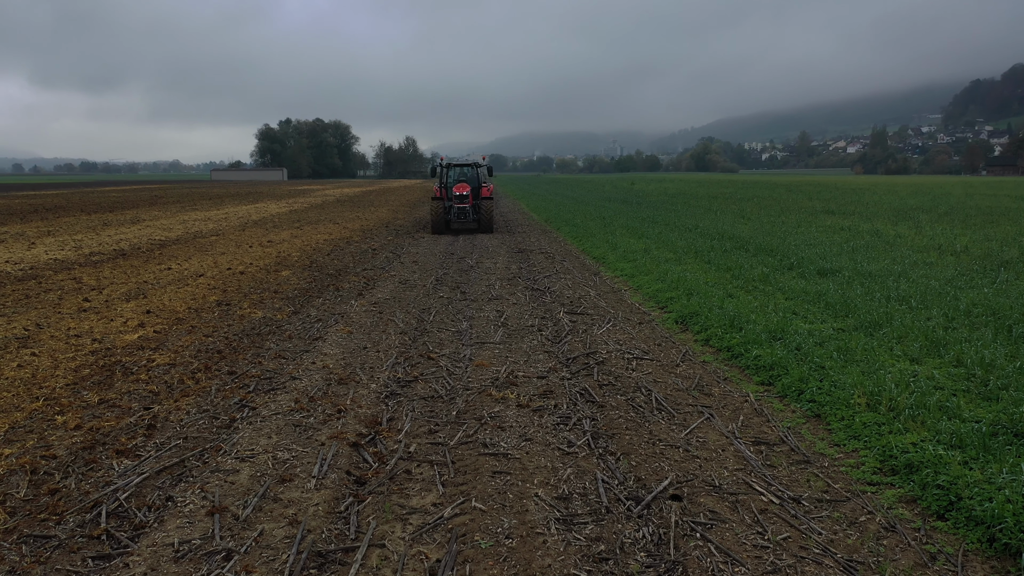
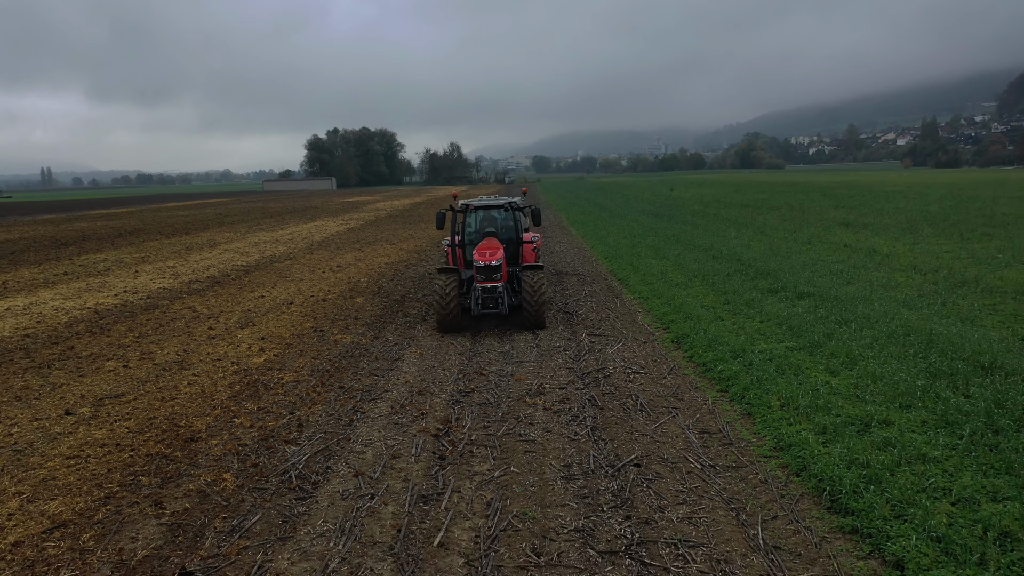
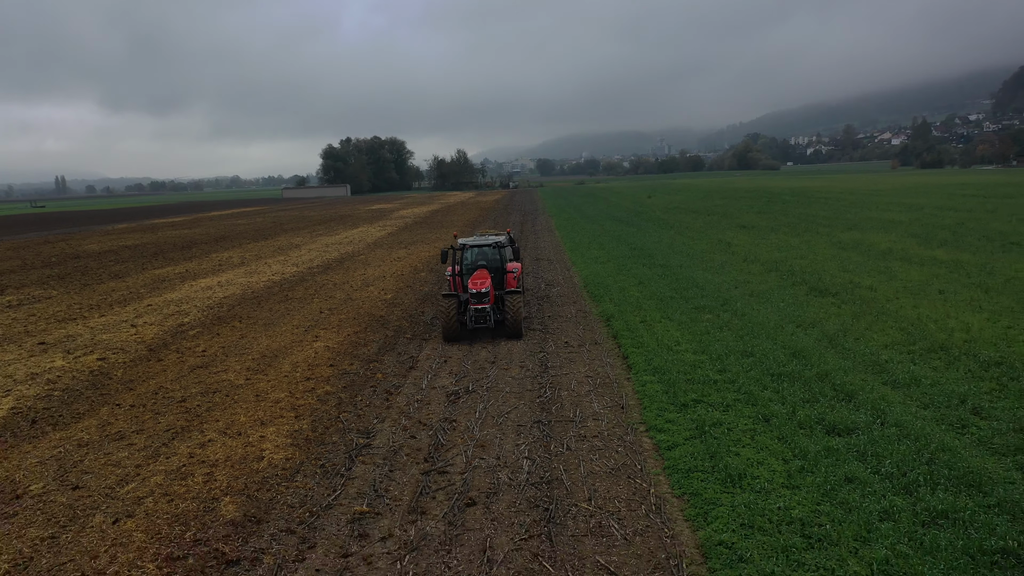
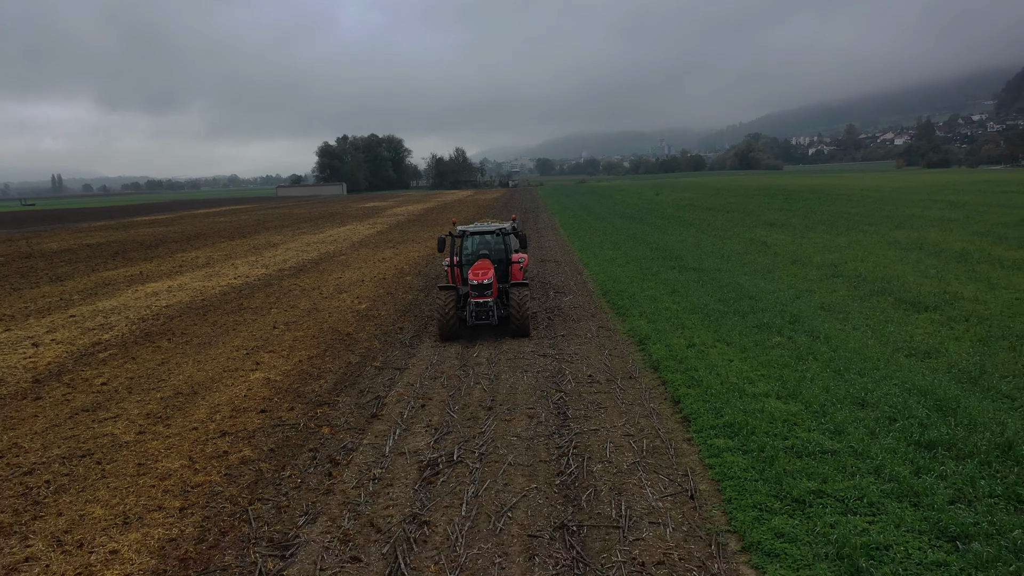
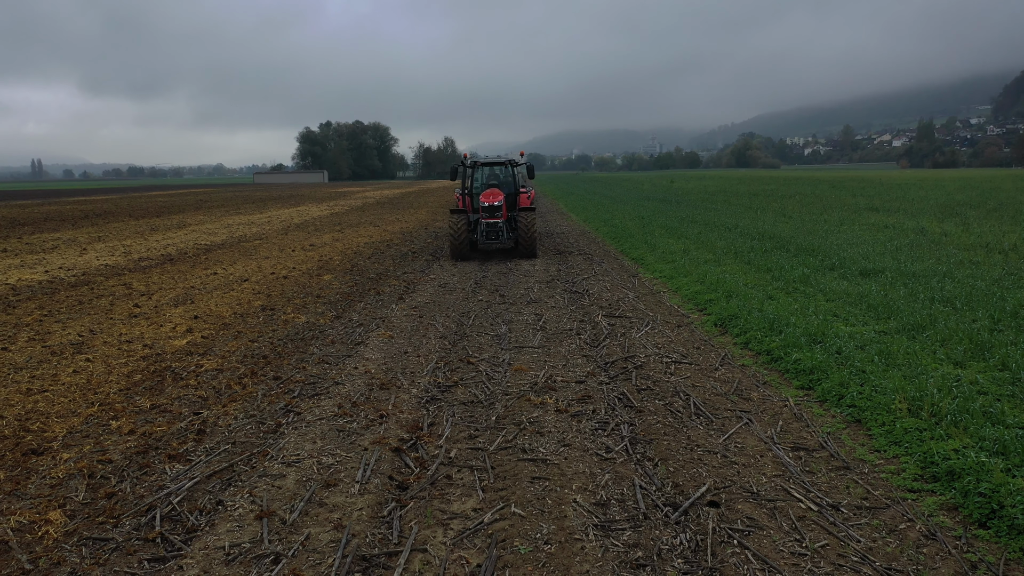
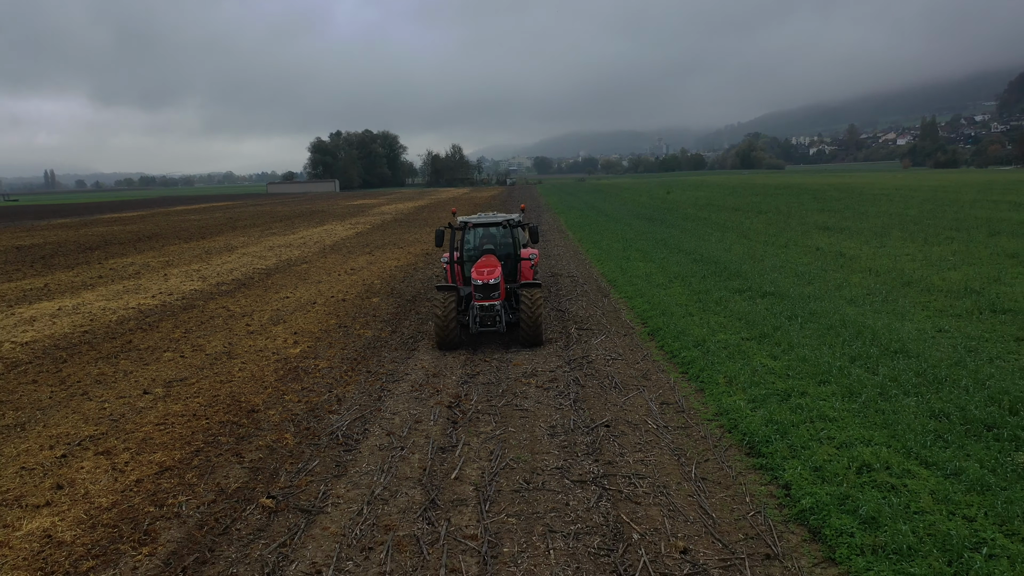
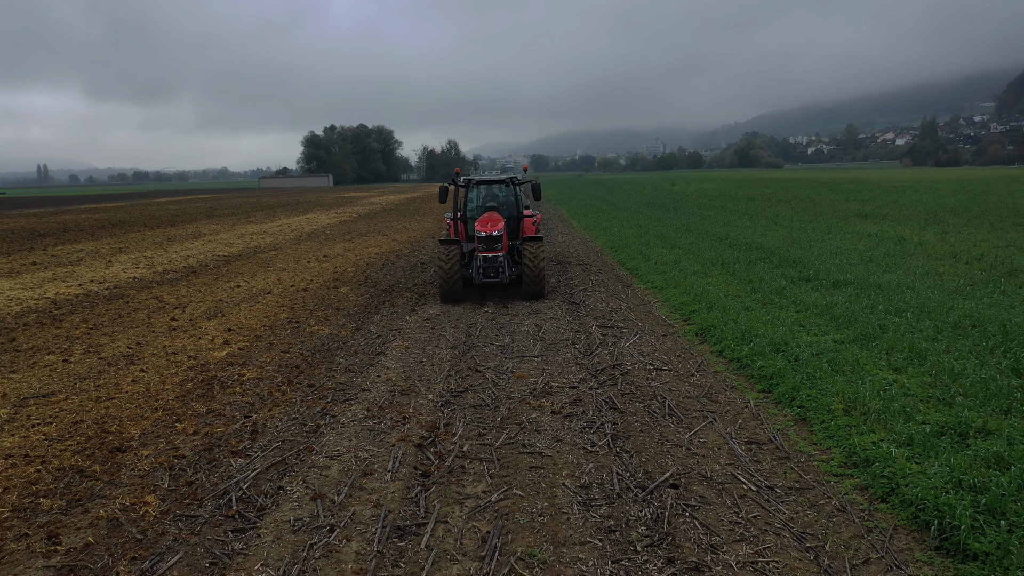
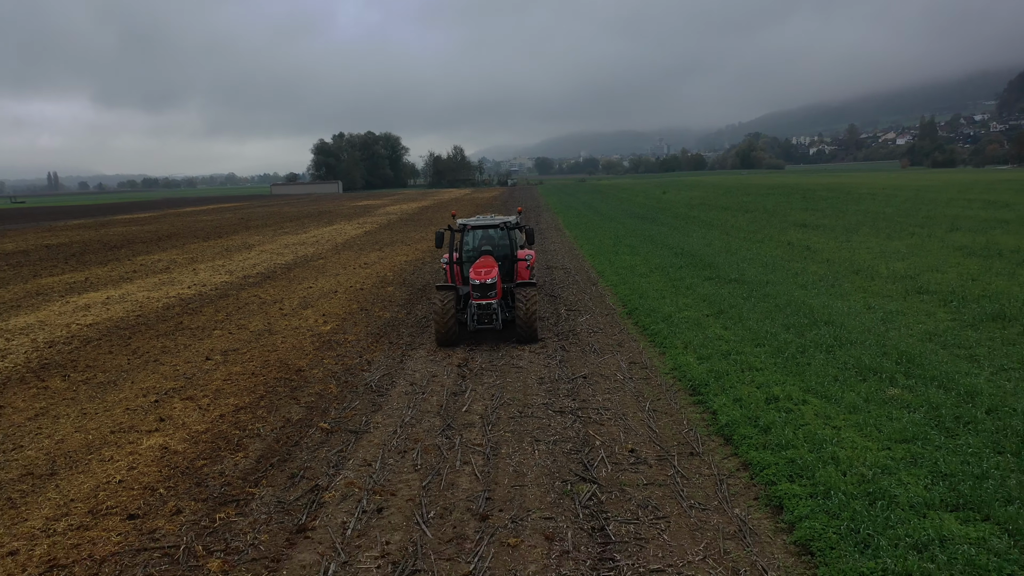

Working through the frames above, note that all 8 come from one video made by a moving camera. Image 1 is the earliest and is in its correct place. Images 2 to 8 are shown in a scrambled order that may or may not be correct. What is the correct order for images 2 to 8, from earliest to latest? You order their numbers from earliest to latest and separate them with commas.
5, 7, 2, 6, 8, 4, 3
